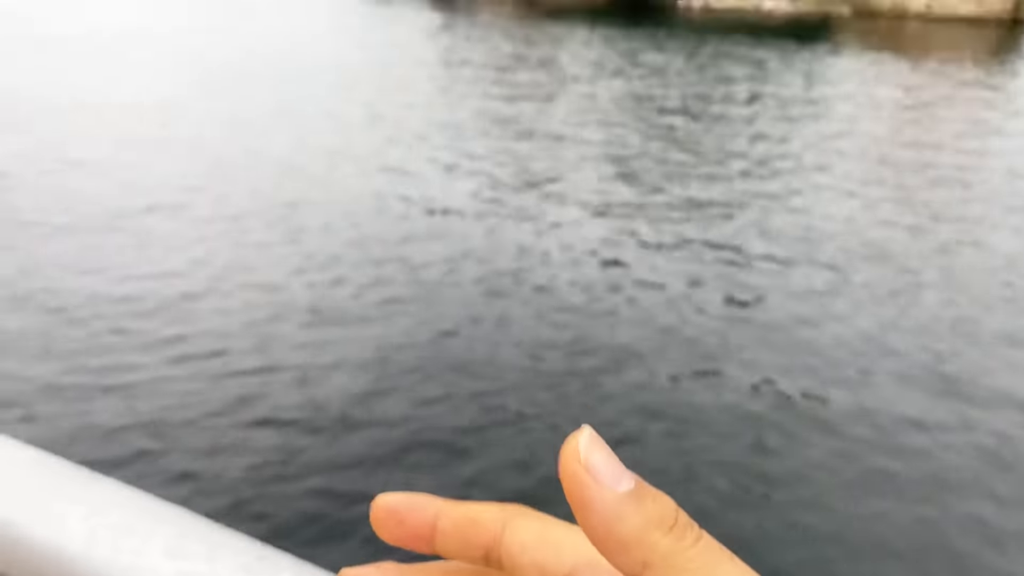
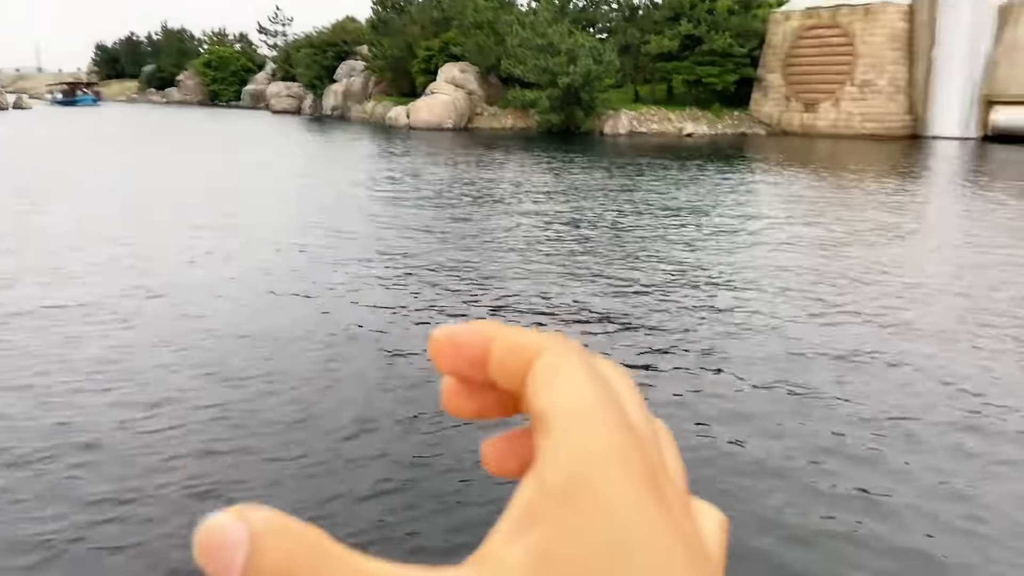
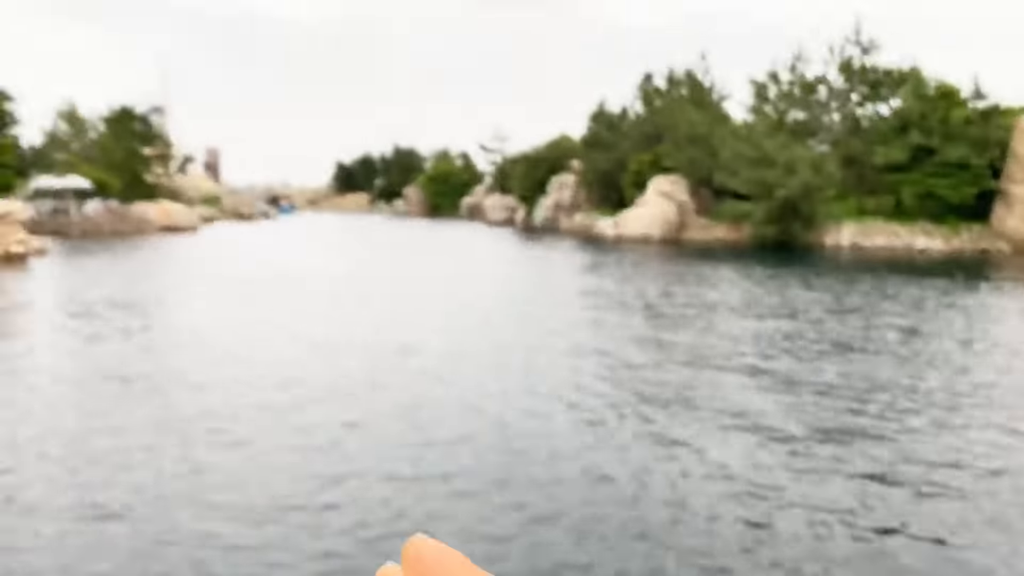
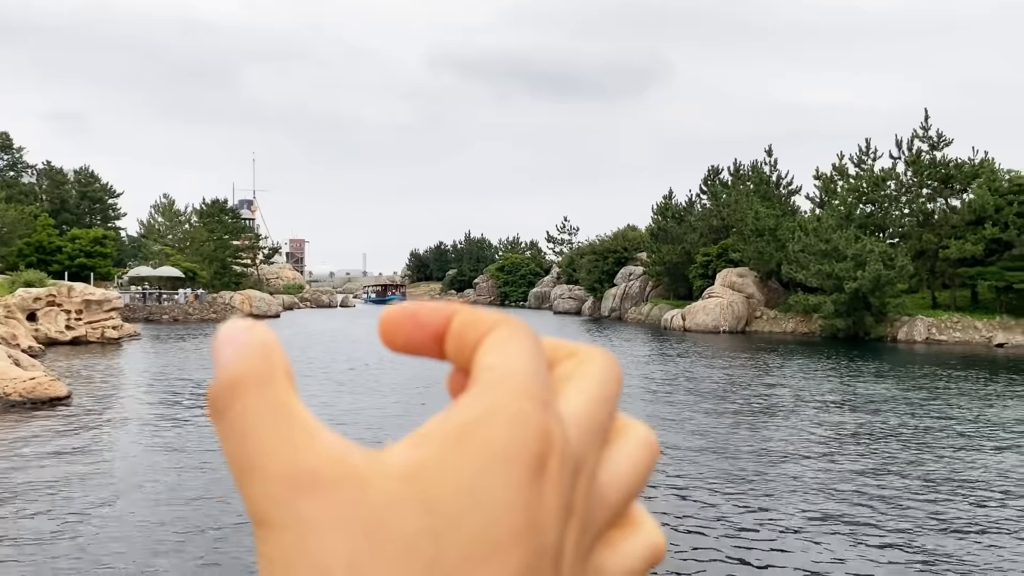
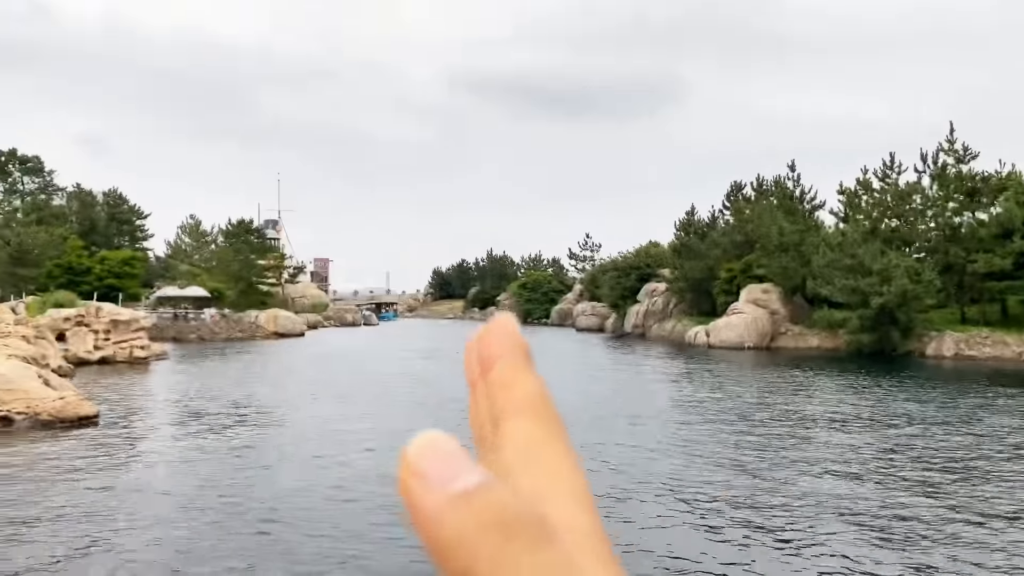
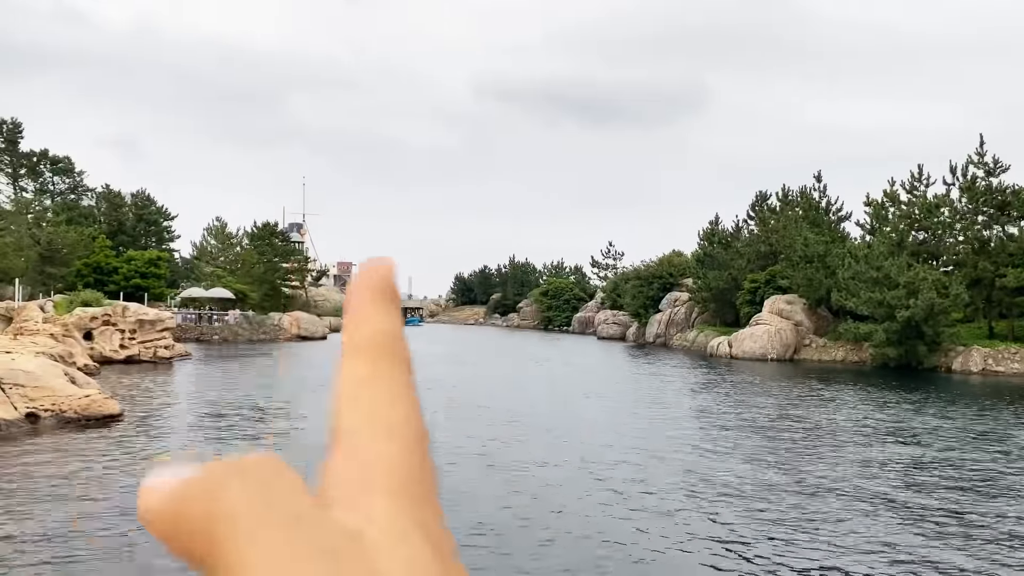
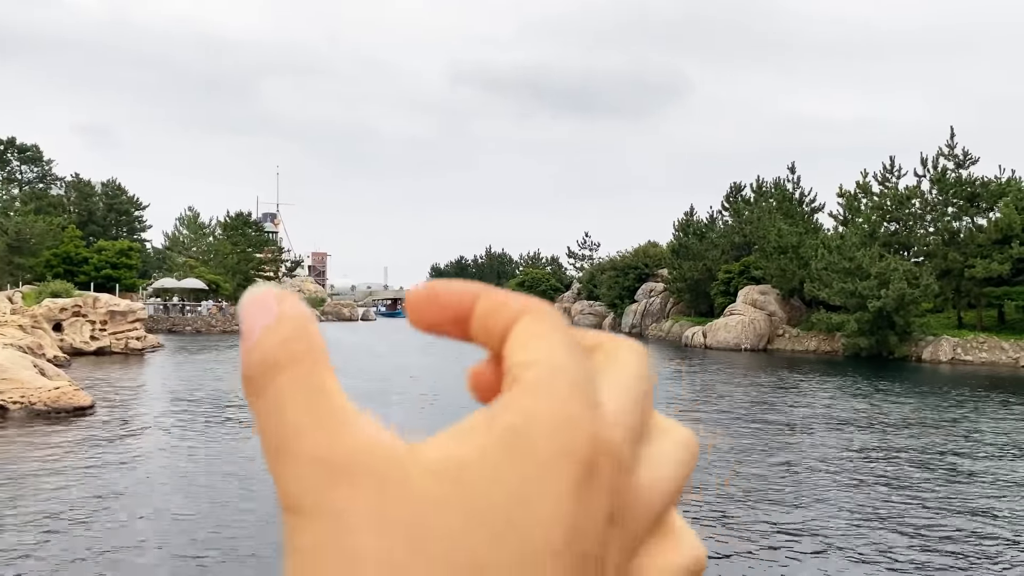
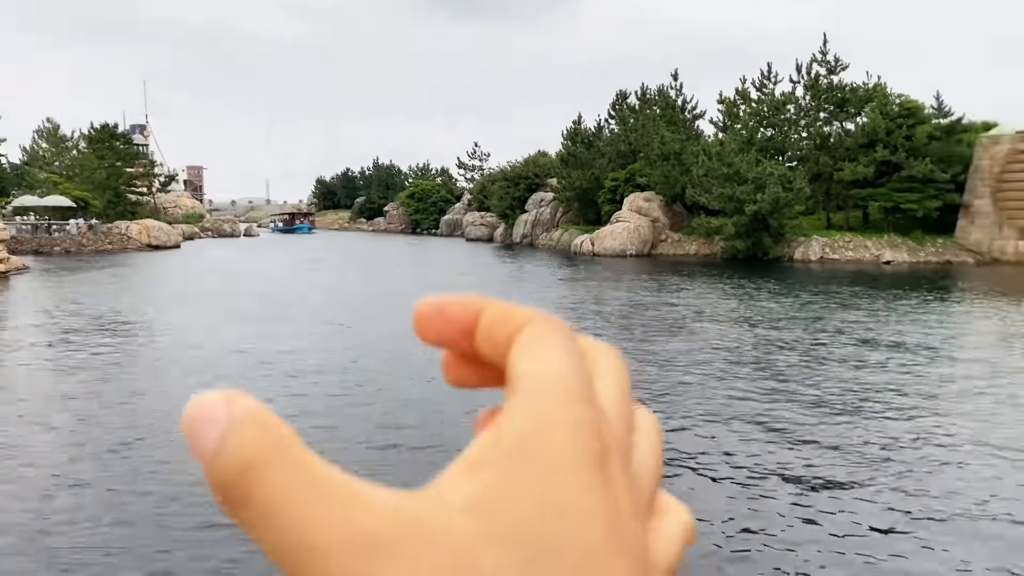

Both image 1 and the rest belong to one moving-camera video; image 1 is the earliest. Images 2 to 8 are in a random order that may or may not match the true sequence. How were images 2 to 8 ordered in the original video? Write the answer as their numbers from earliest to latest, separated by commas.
3, 5, 6, 7, 4, 8, 2
